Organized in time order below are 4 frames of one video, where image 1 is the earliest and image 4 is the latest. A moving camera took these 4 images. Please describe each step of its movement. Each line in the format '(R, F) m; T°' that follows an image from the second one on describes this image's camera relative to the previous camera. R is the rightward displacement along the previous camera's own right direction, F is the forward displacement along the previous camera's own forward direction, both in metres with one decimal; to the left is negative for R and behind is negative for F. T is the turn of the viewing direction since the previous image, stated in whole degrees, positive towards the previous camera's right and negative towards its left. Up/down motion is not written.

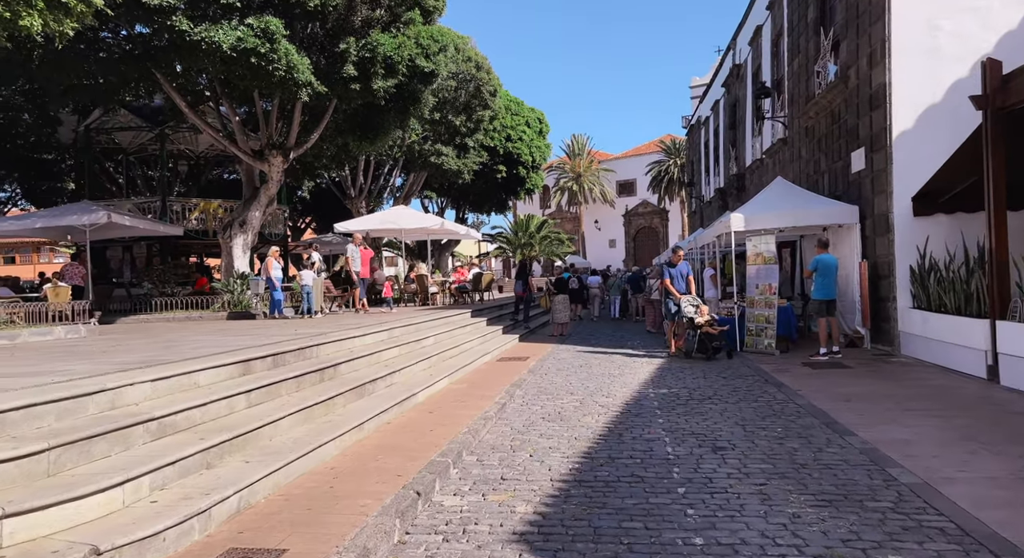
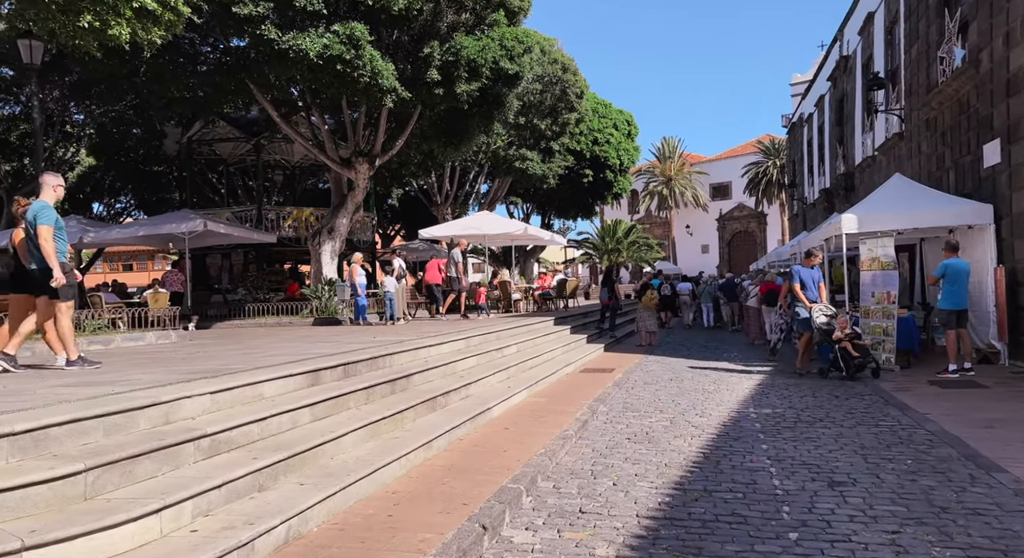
(+0.1, +0.6) m; -7°
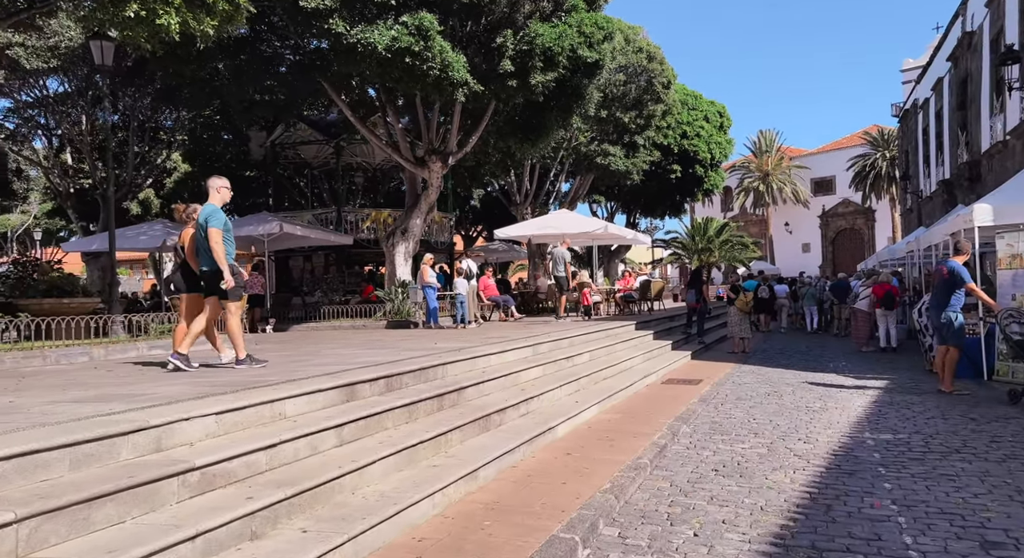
(+0.2, +0.9) m; -7°
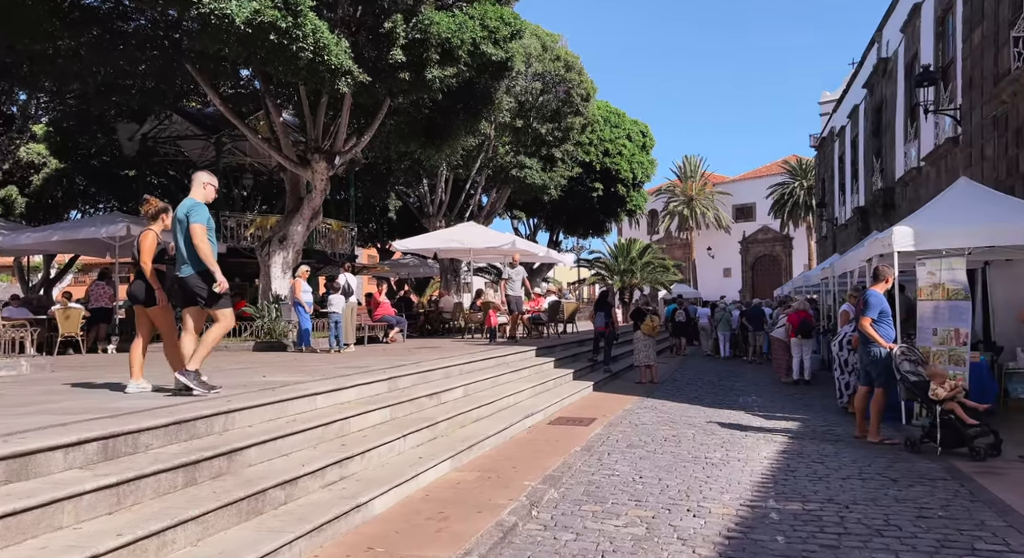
(+0.9, +1.6) m; +5°
